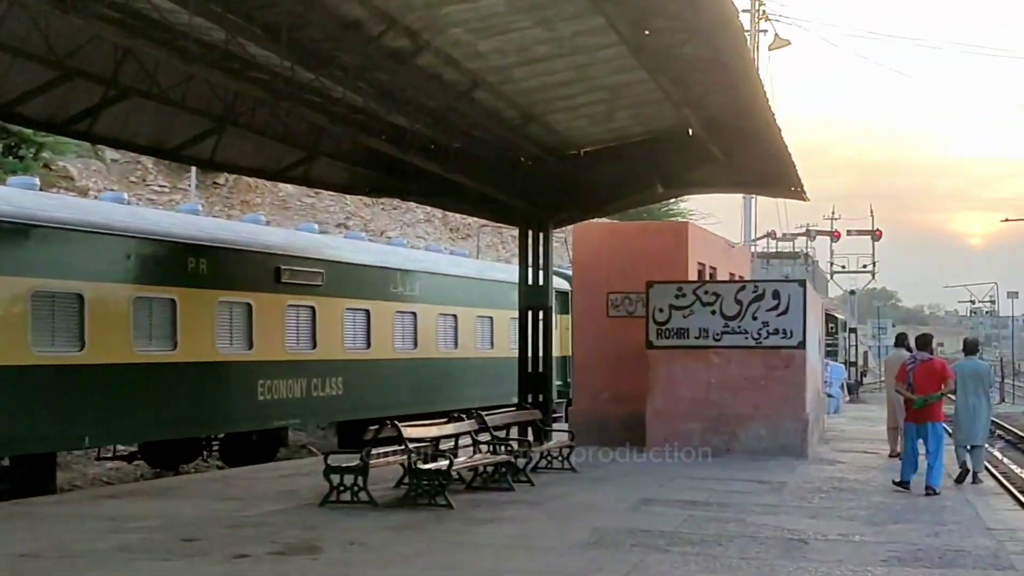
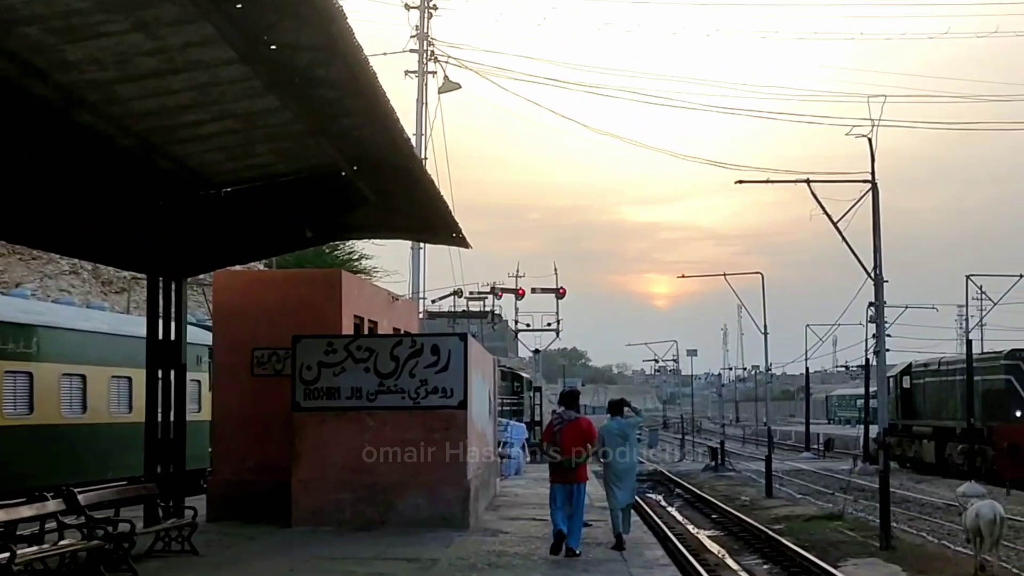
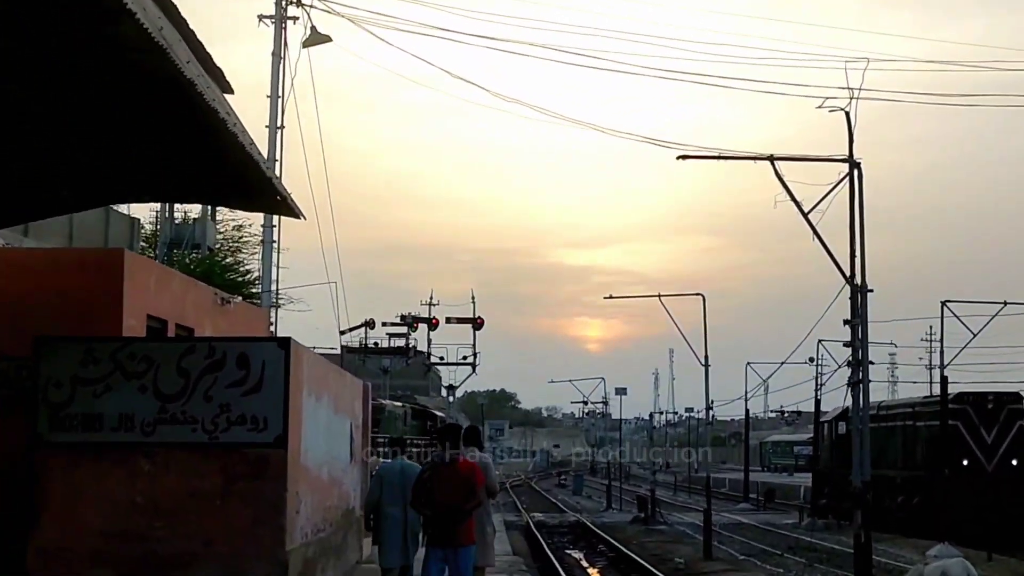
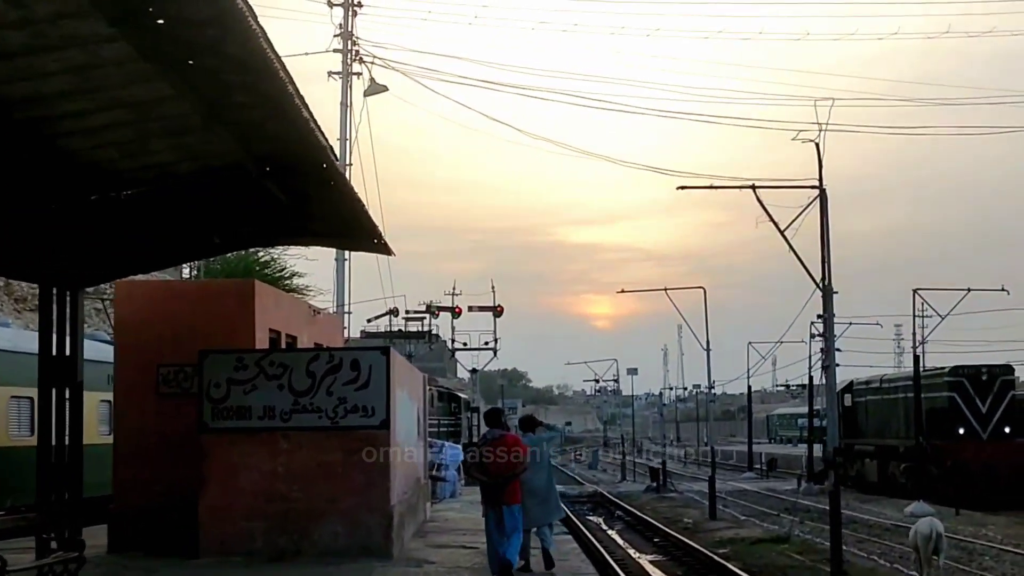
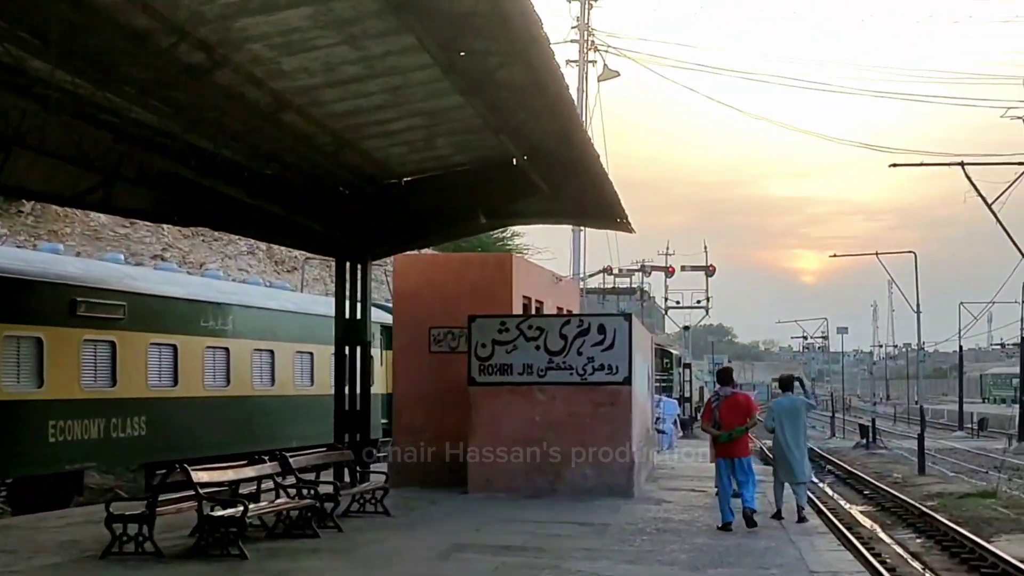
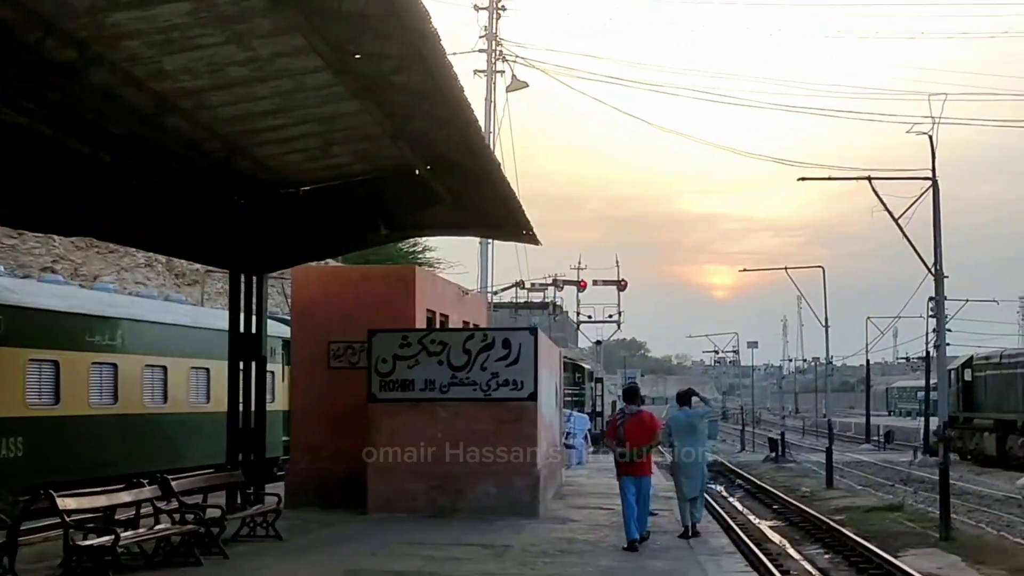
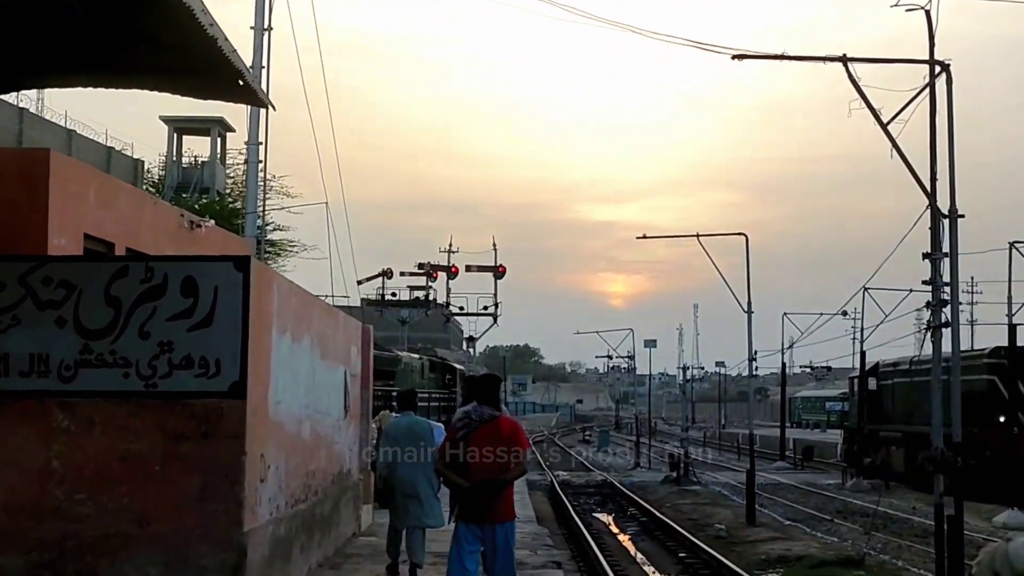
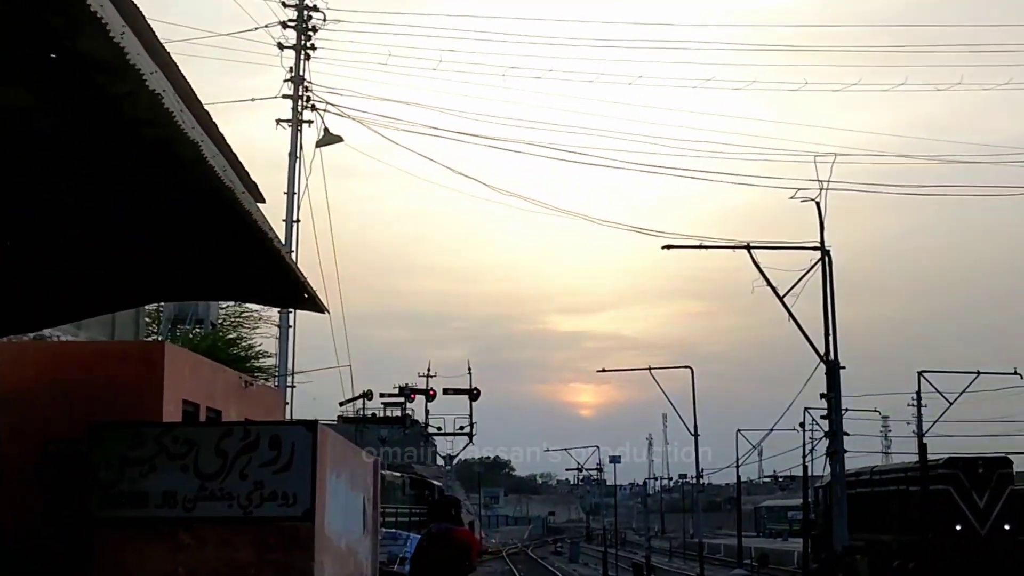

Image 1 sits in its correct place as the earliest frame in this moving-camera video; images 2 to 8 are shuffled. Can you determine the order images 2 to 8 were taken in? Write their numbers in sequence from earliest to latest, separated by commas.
5, 6, 2, 4, 8, 3, 7
